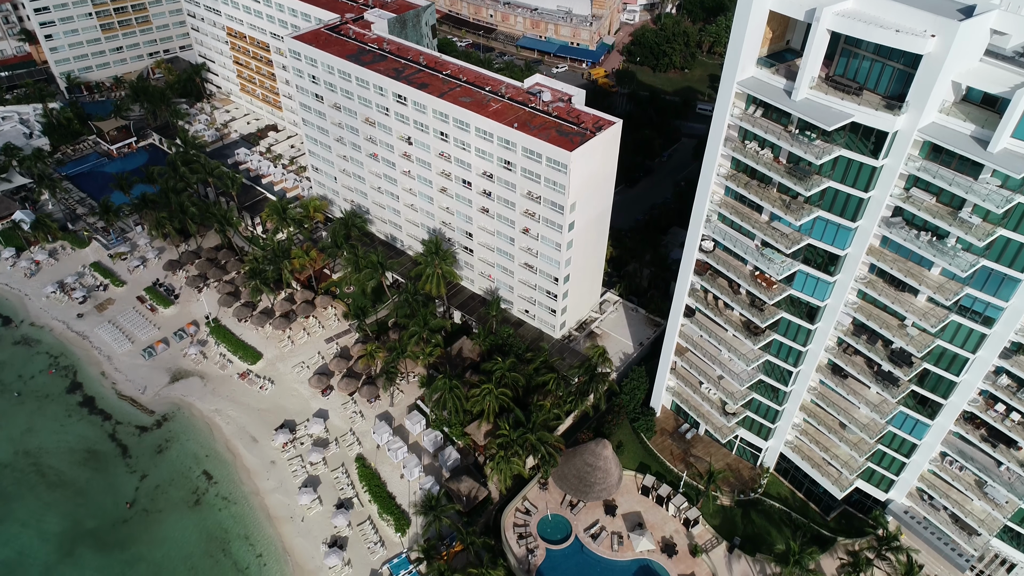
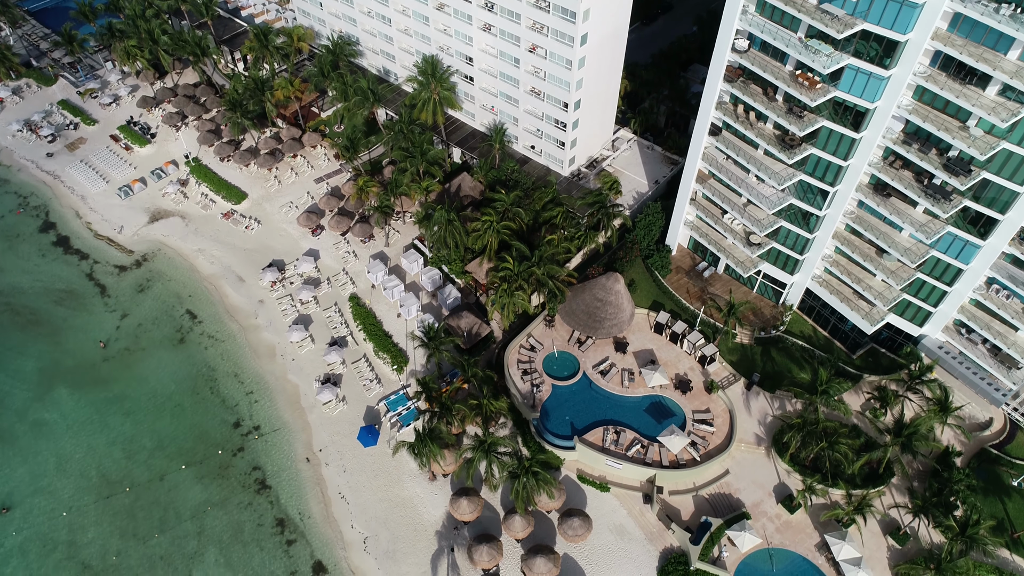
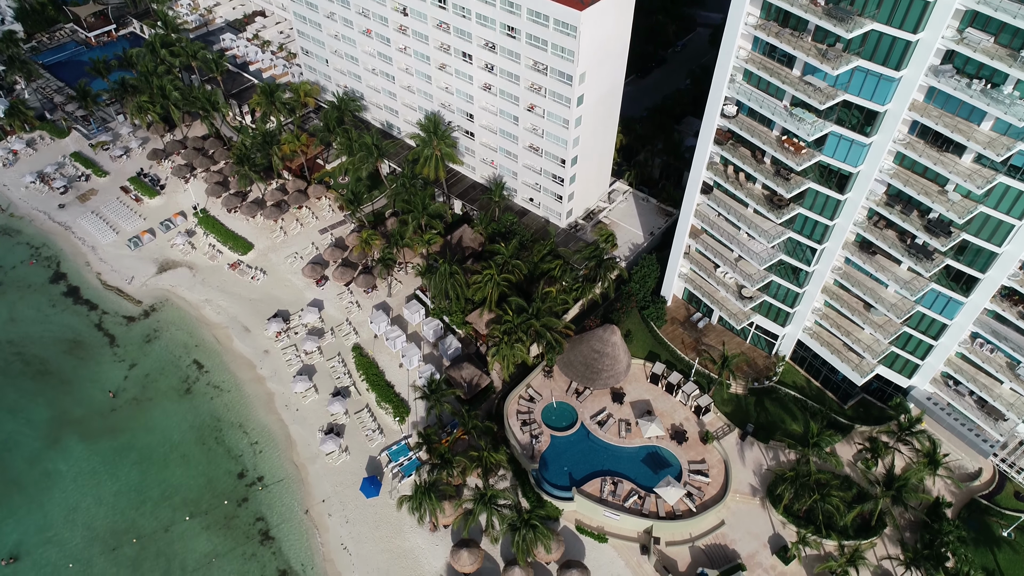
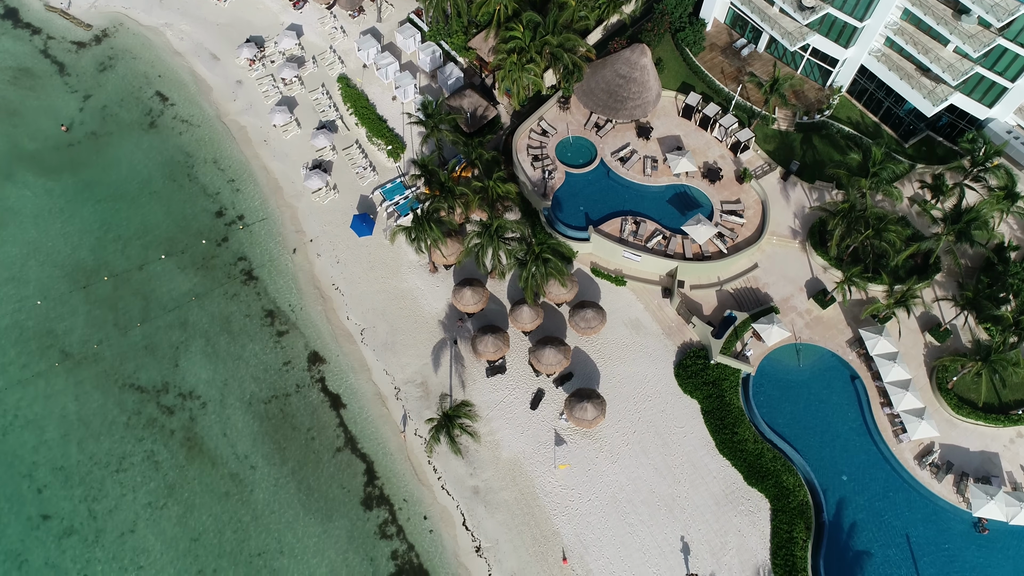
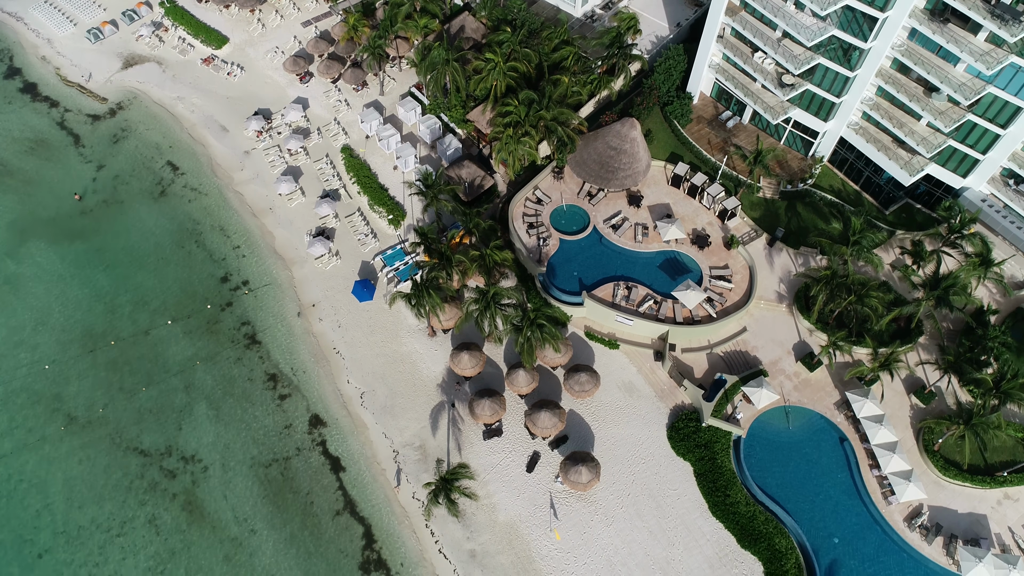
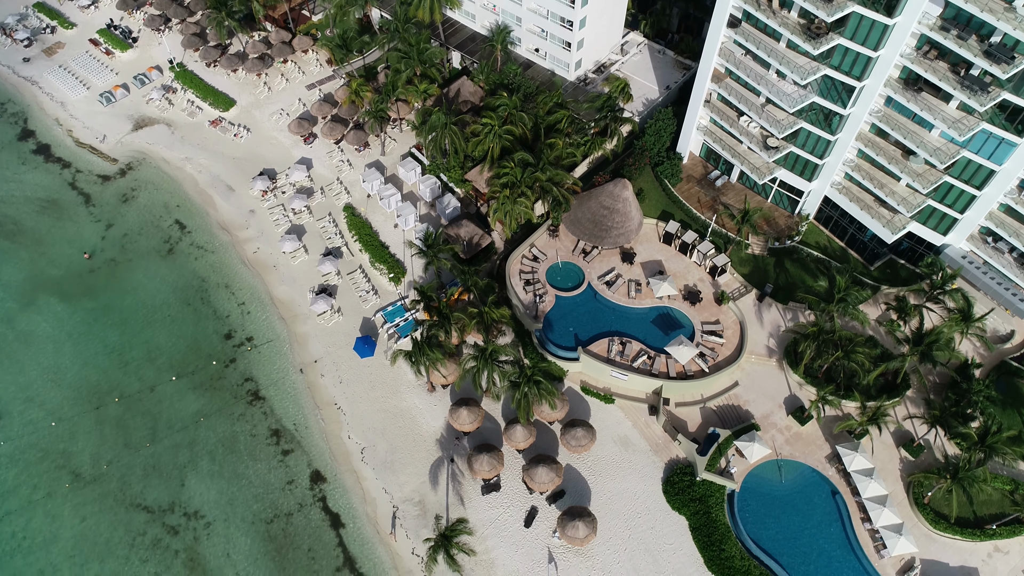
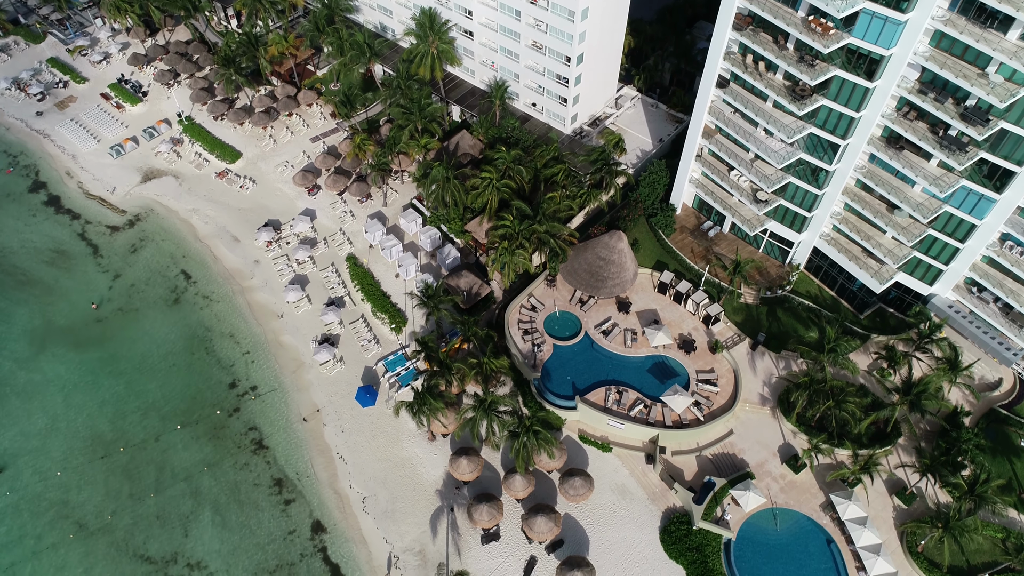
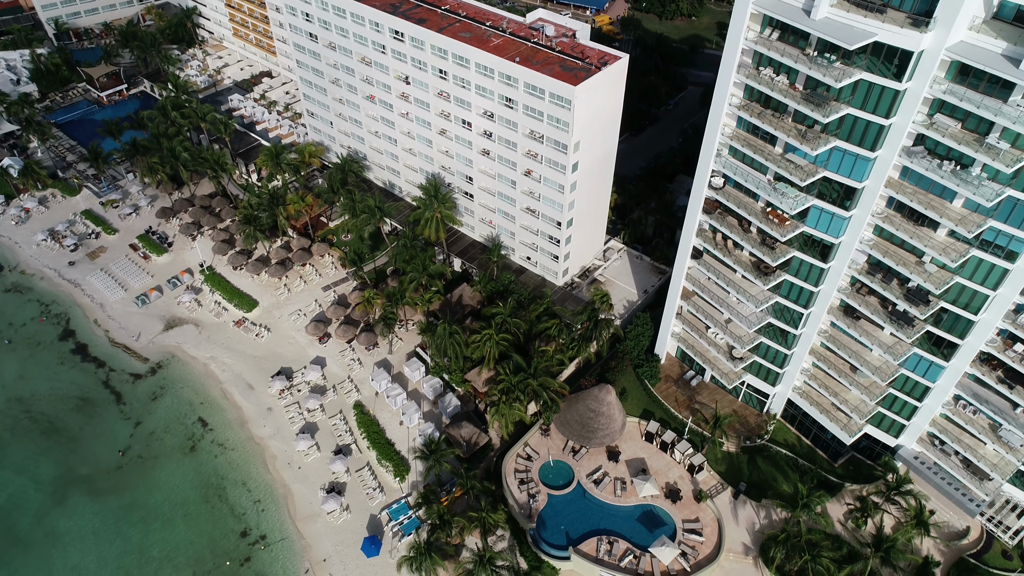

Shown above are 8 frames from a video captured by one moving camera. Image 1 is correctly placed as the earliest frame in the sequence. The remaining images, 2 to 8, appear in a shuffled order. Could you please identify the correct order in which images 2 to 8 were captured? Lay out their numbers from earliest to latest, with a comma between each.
8, 3, 2, 7, 6, 5, 4
